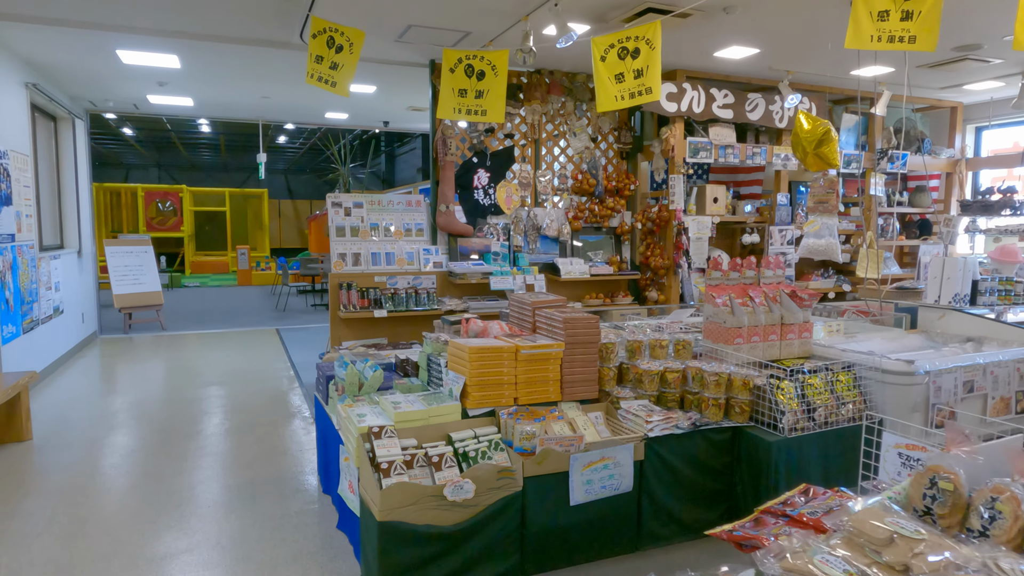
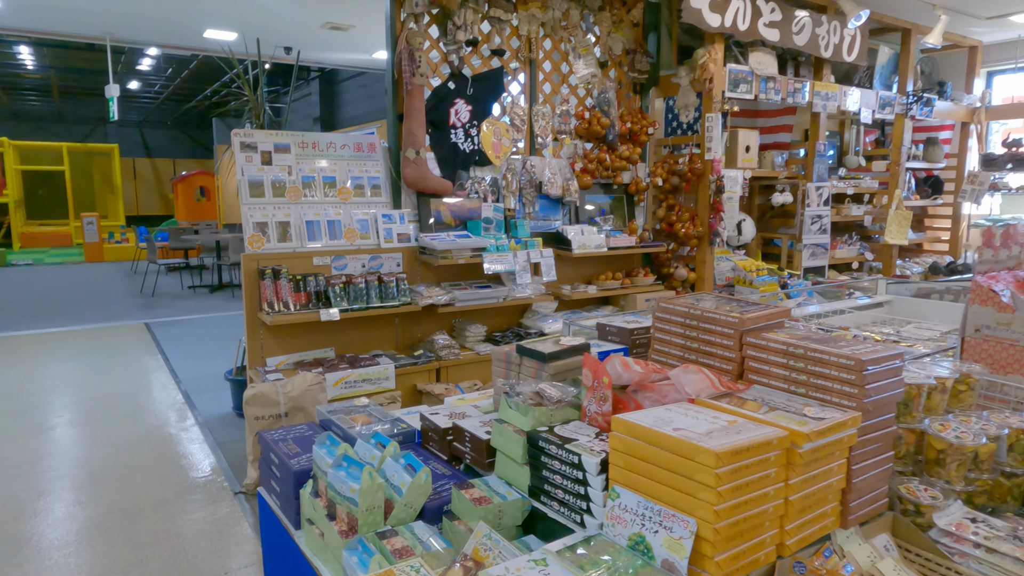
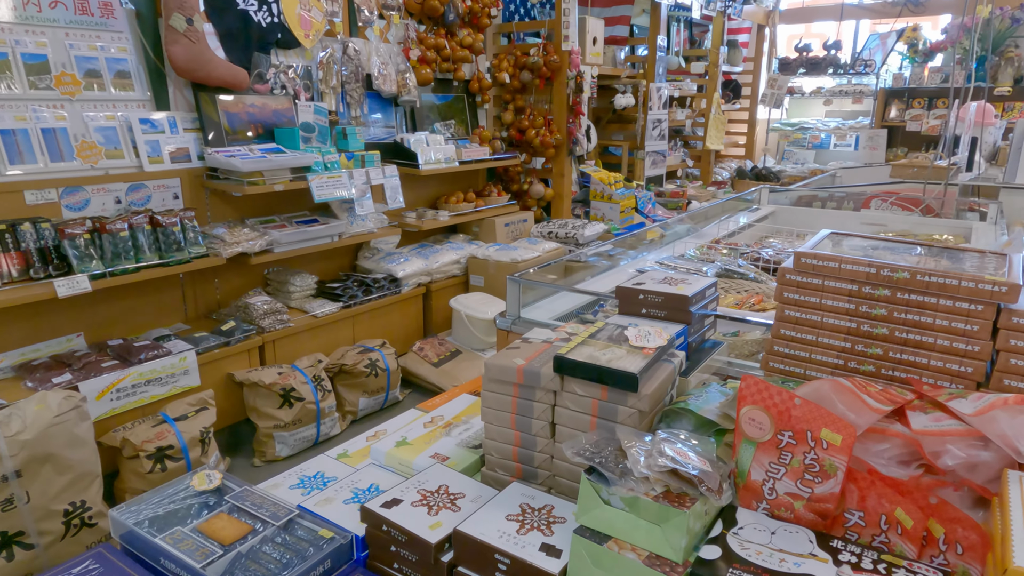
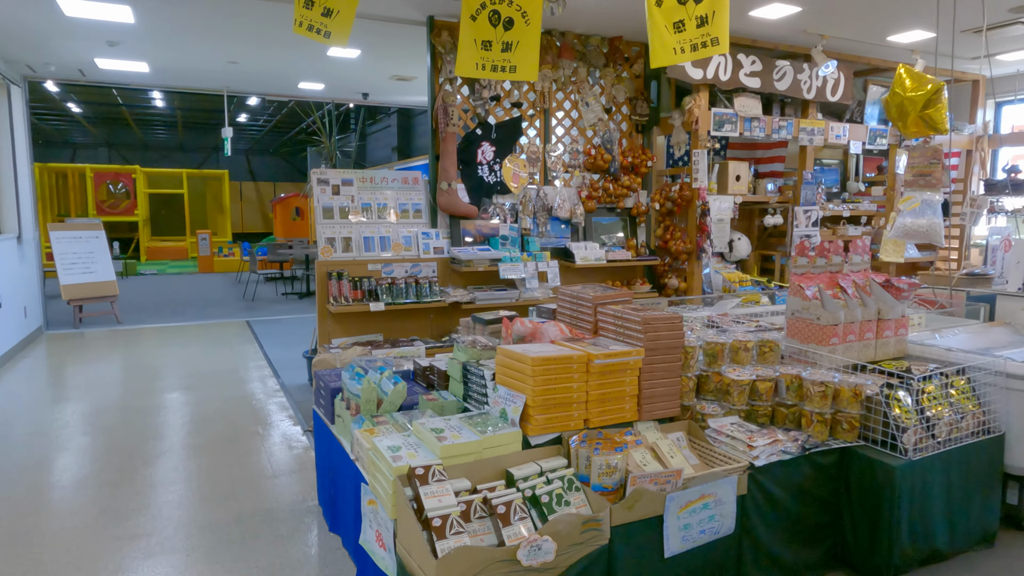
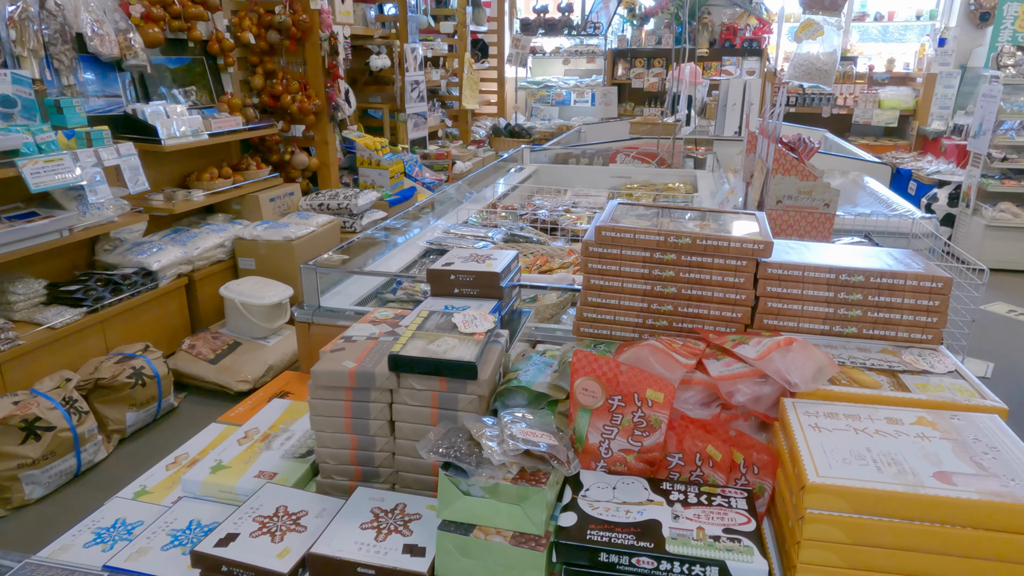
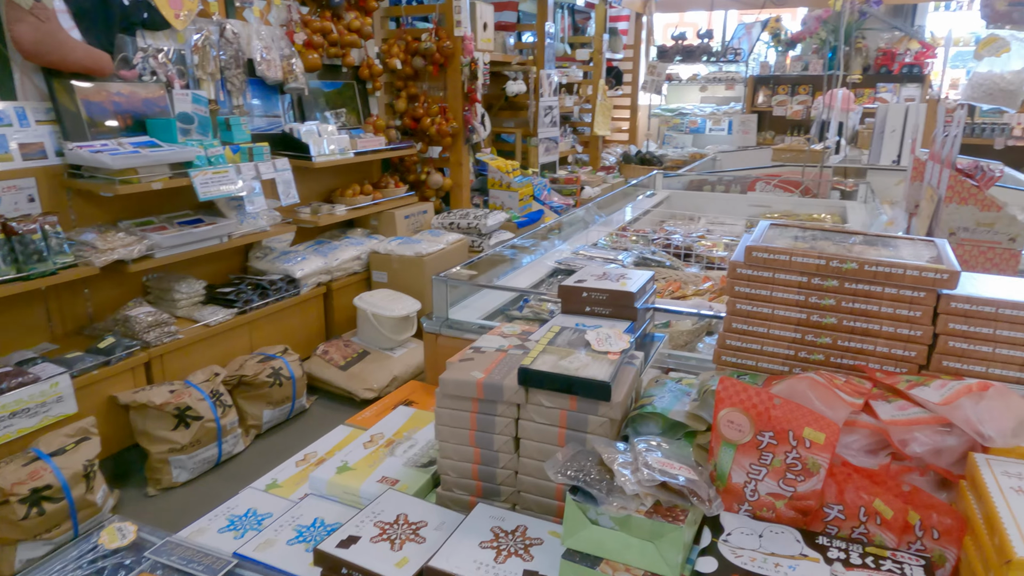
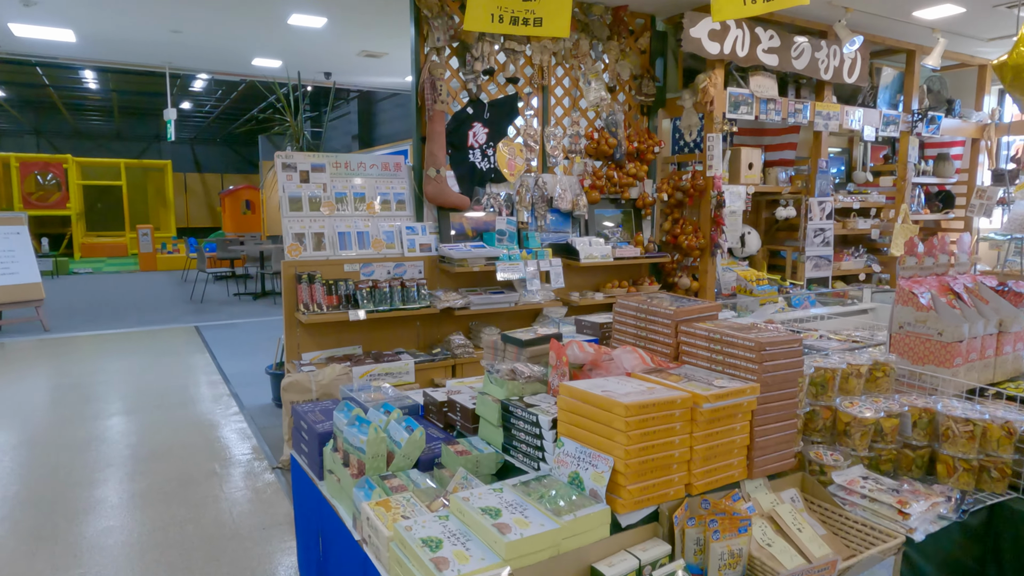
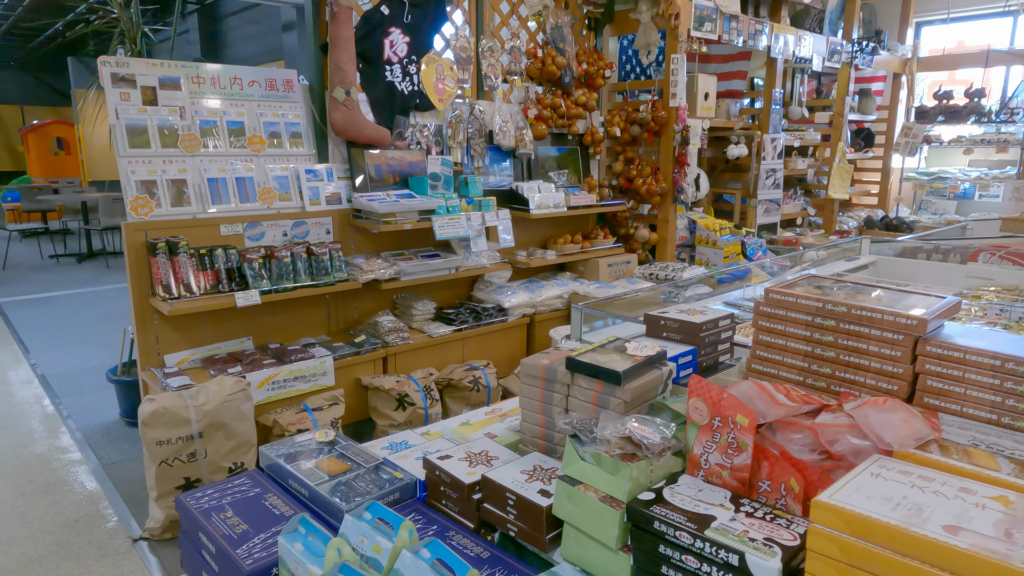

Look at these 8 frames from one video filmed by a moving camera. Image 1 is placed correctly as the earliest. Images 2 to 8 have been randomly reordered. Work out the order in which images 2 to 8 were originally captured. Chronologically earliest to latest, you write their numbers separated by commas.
4, 7, 2, 8, 3, 6, 5
